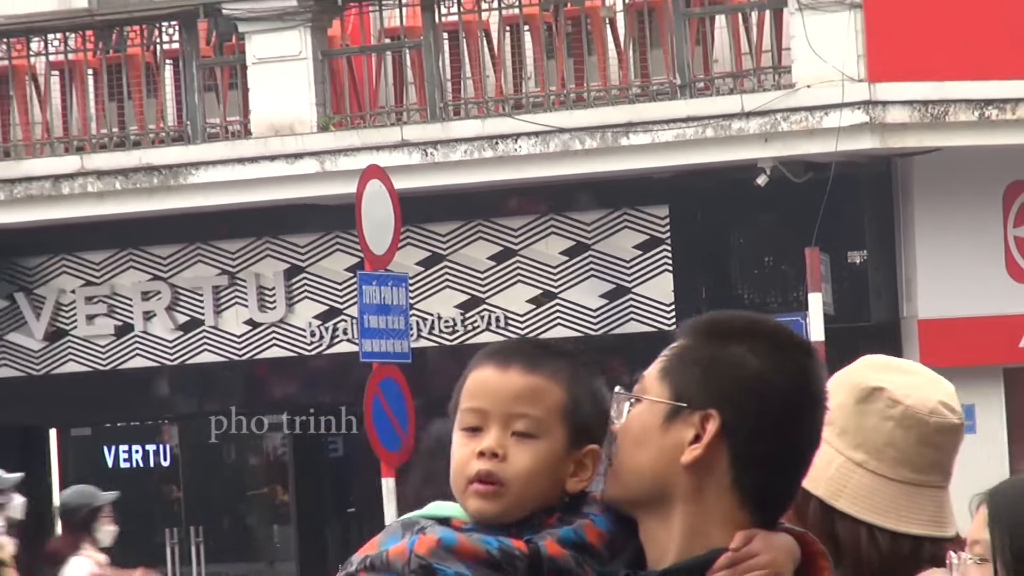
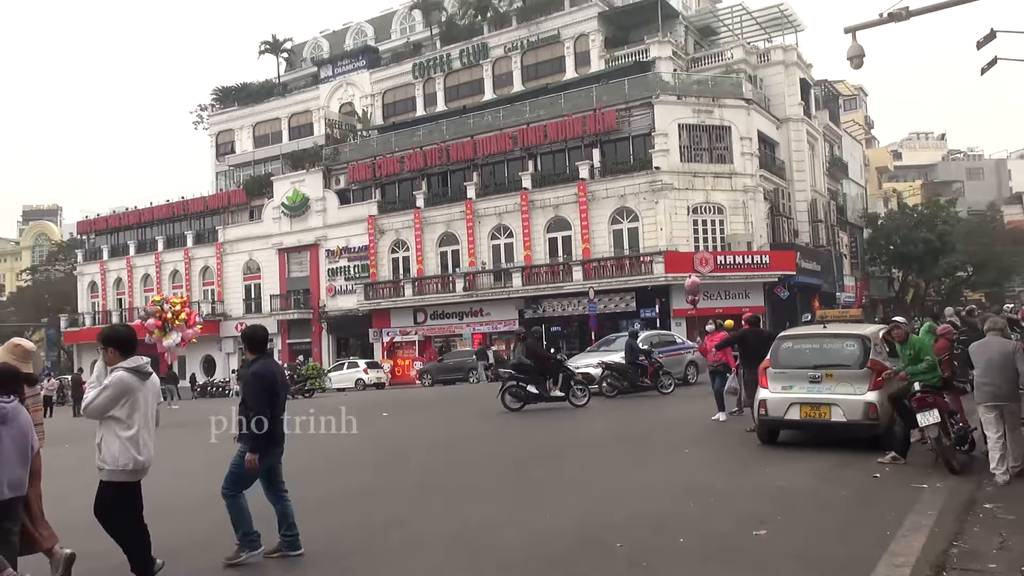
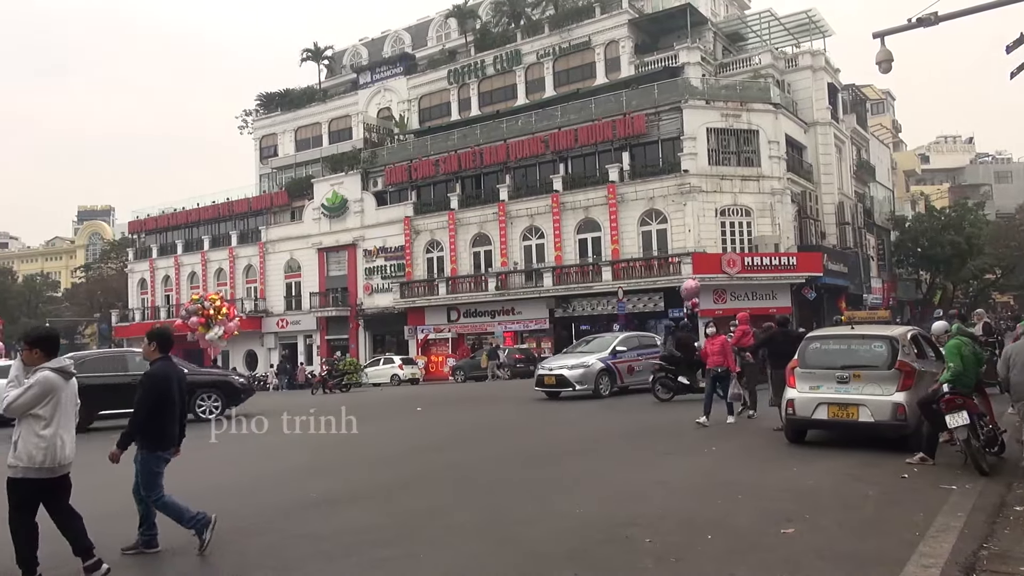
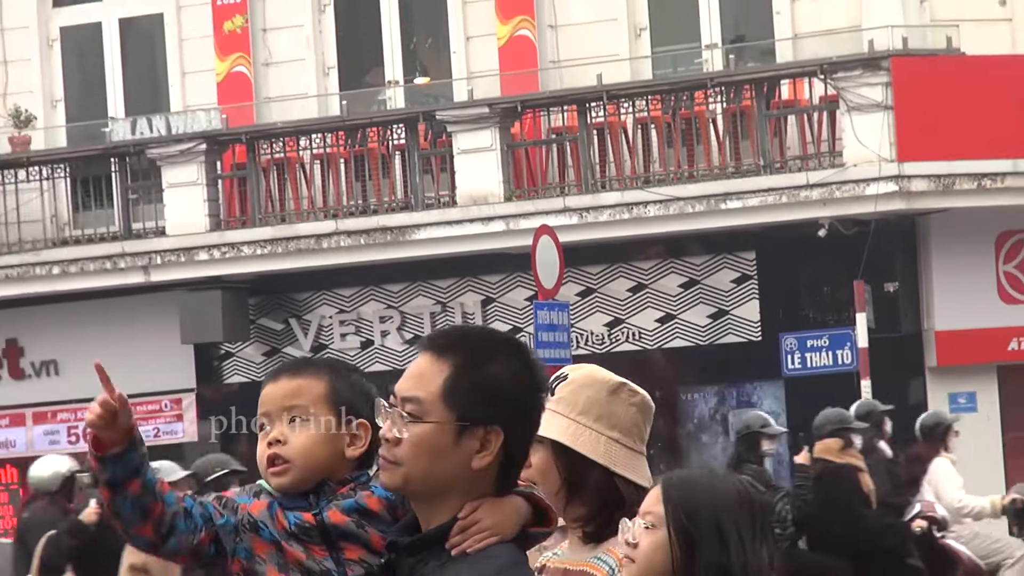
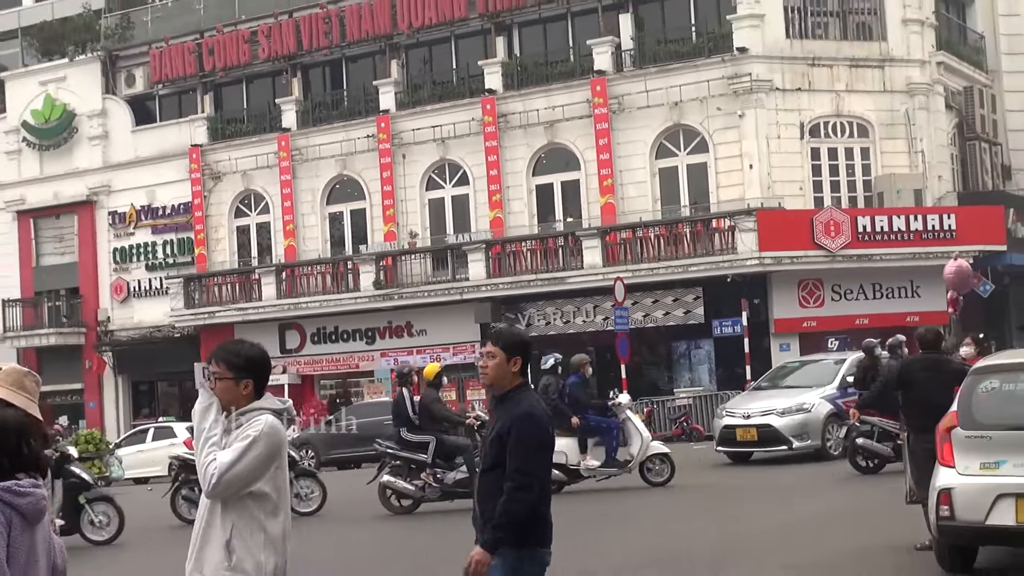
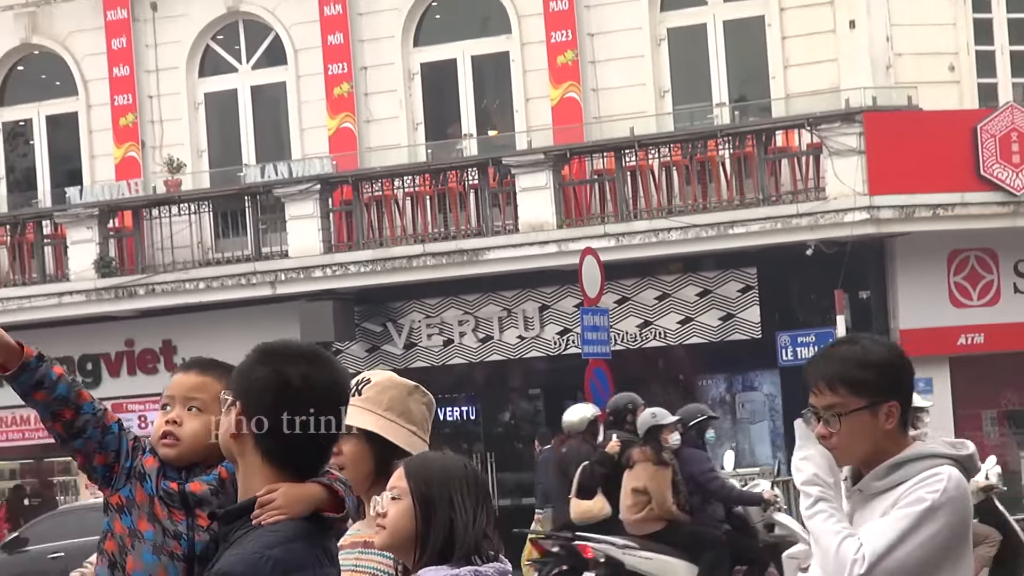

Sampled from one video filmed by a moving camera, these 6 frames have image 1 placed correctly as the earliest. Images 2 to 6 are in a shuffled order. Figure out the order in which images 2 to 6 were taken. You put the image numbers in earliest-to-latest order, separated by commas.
4, 6, 5, 2, 3
